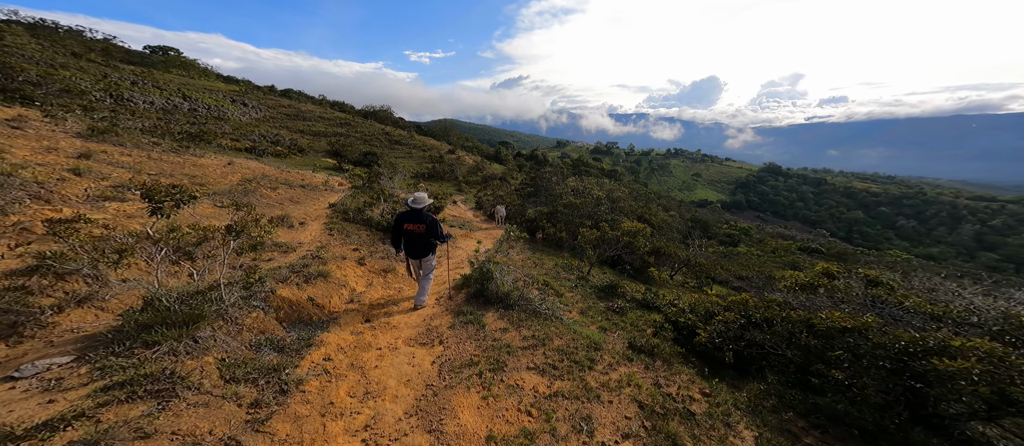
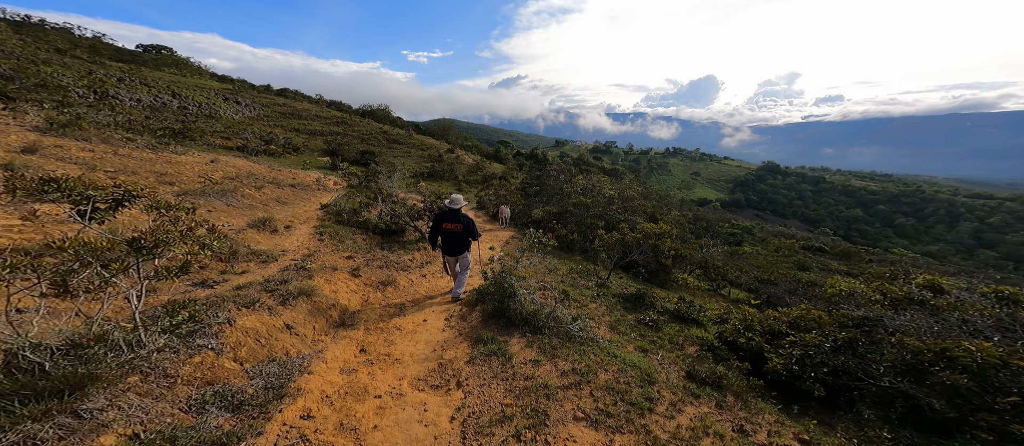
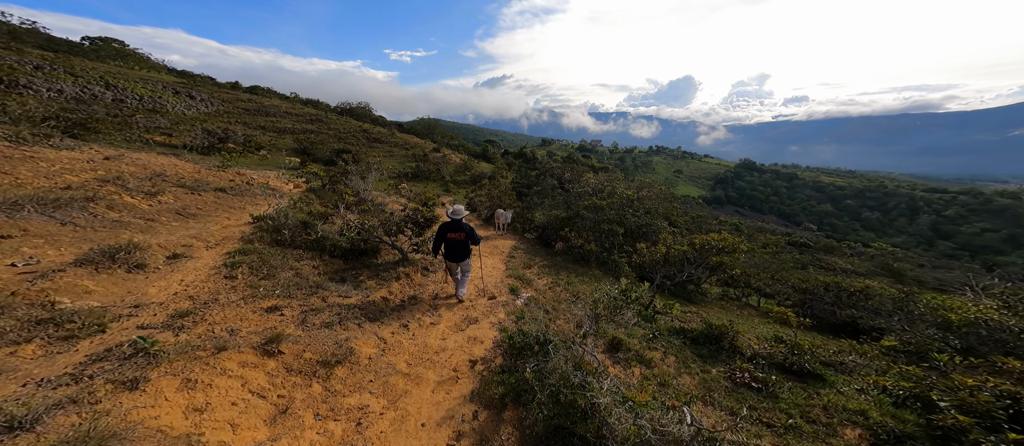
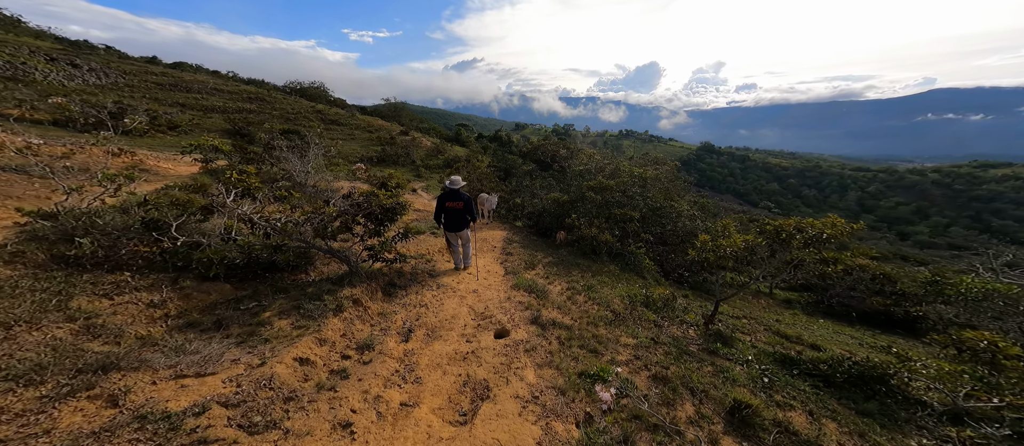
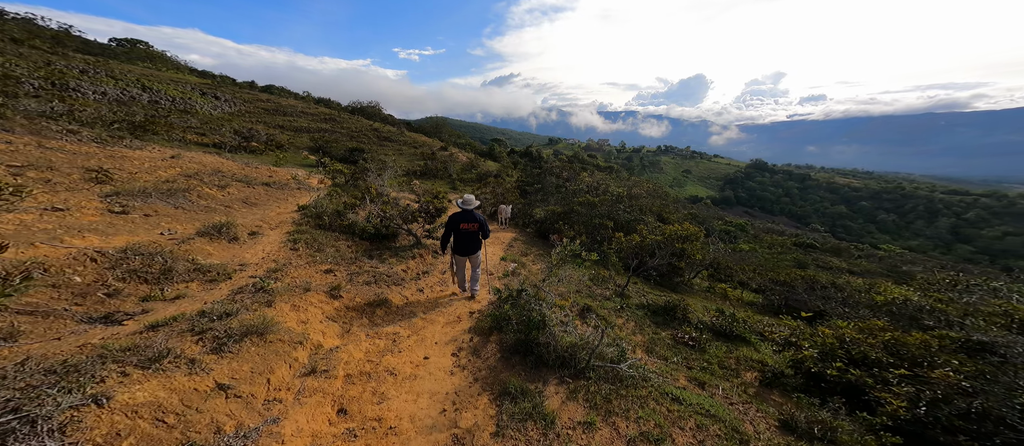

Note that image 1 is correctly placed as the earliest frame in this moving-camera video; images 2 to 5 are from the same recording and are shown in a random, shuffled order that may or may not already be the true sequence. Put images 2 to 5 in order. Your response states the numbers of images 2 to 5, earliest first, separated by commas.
2, 5, 3, 4
